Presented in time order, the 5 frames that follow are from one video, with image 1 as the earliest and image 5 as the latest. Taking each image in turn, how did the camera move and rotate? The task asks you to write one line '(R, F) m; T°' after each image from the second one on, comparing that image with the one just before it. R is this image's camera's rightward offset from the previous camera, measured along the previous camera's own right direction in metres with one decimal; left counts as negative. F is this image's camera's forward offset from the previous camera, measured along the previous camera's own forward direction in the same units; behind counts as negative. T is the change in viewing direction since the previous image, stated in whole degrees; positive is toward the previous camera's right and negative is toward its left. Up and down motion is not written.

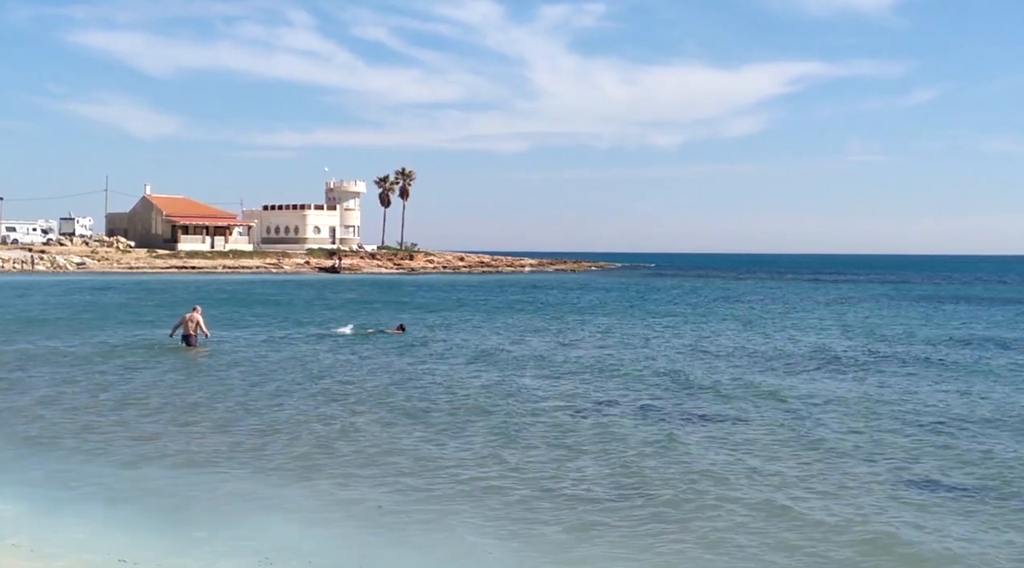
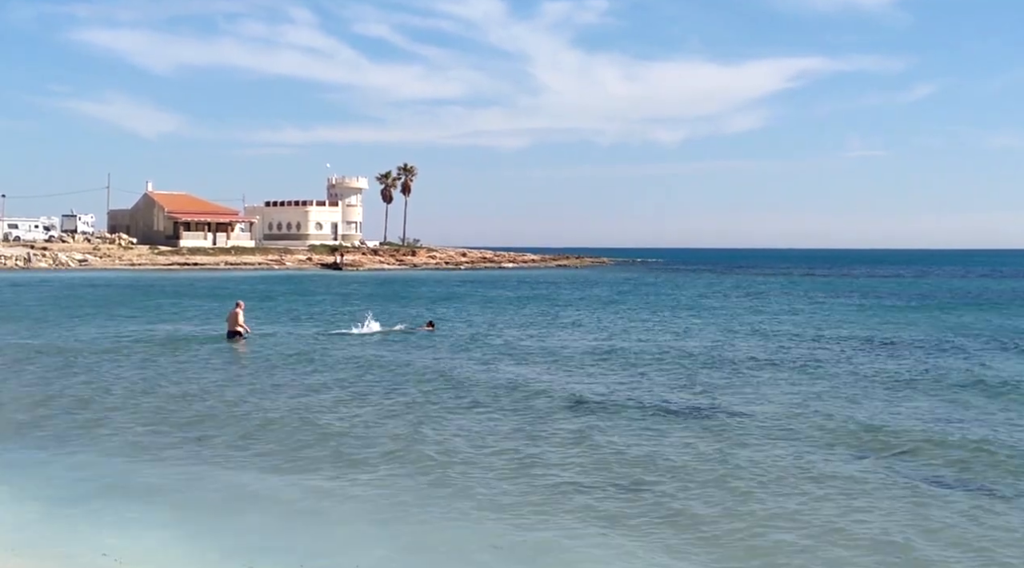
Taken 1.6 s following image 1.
(-0.9, +2.4) m; -1°
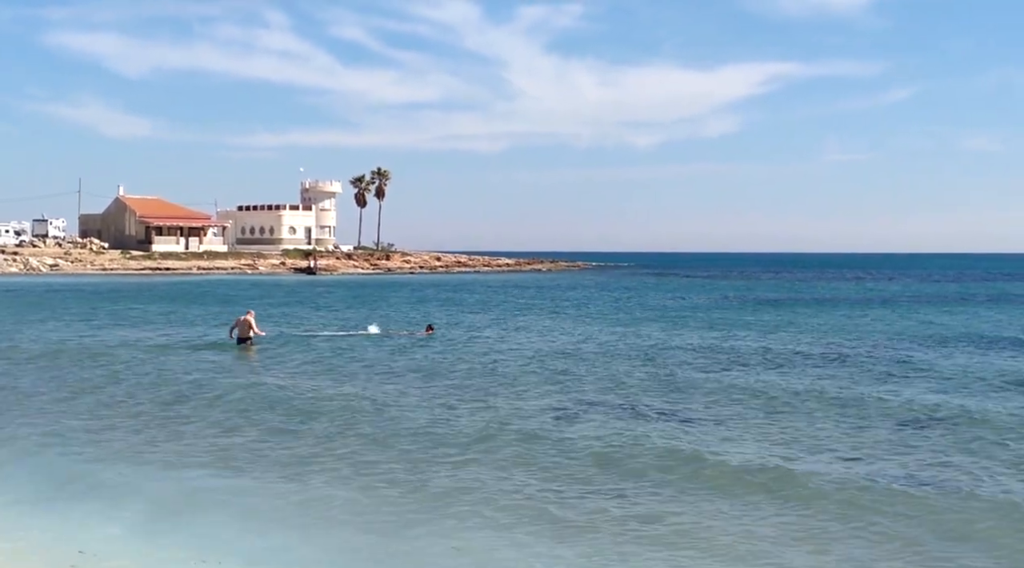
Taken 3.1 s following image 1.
(+0.7, -0.4) m; +1°
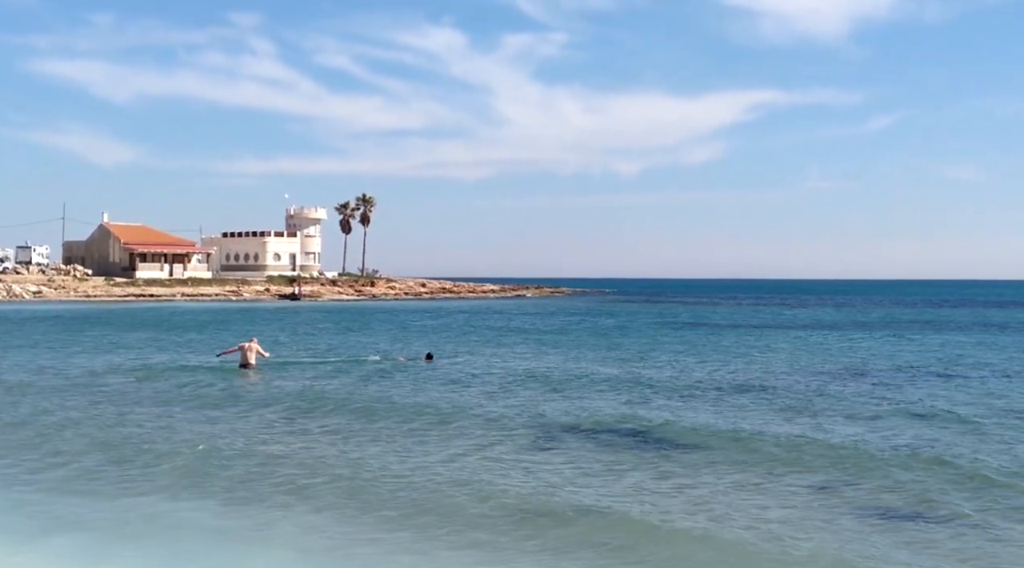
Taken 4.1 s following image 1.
(-0.3, +0.5) m; +1°
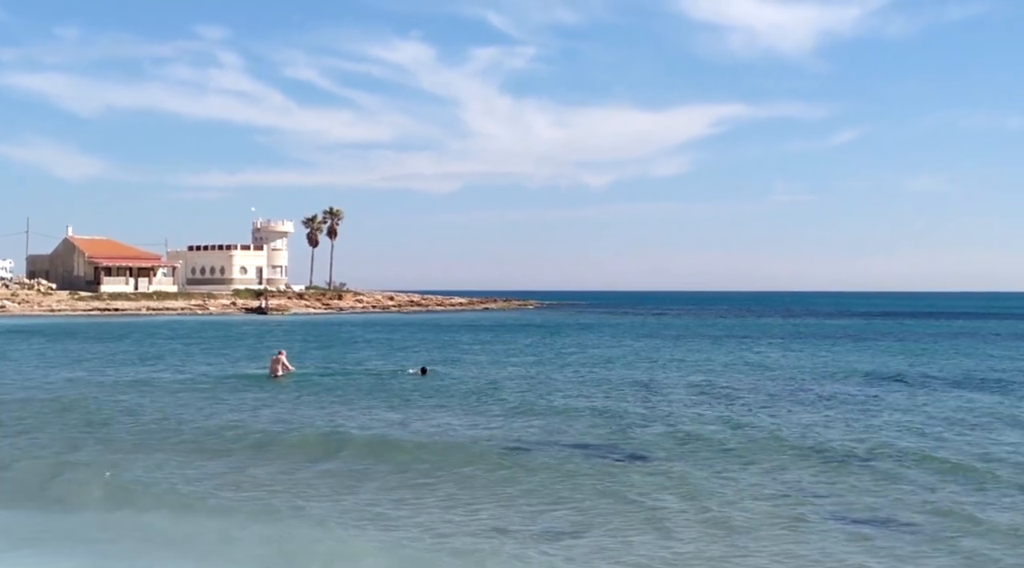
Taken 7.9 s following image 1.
(+0.5, -1.1) m; +2°
